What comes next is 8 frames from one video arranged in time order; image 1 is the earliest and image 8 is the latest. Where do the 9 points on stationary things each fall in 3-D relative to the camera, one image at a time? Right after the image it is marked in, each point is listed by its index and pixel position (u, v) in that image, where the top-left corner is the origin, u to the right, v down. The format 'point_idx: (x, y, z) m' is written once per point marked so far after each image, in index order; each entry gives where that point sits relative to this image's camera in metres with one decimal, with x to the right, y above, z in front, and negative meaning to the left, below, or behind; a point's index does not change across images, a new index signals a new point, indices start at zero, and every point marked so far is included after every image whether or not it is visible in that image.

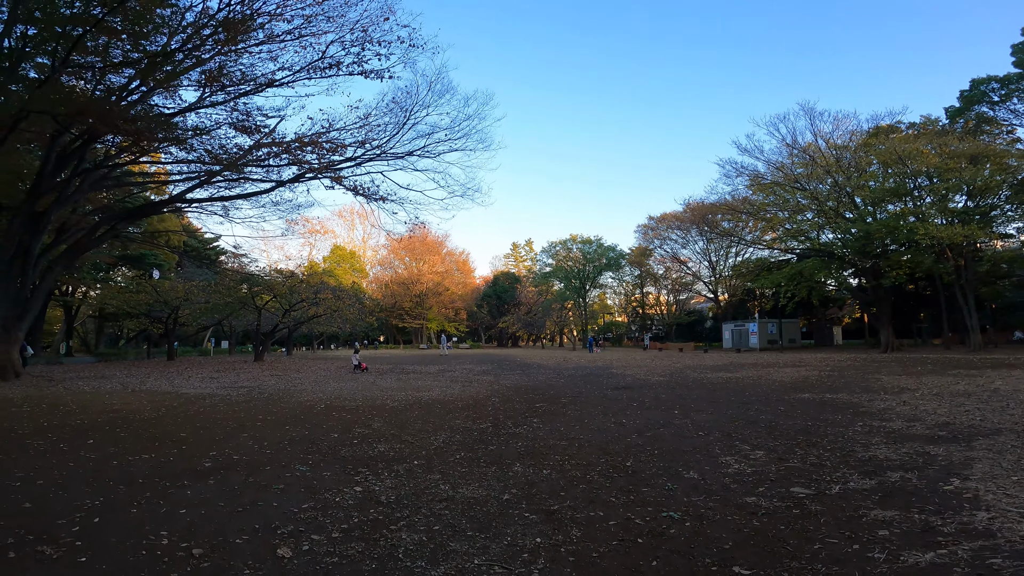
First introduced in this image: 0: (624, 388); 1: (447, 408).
0: (+2.5, -2.3, +13.6) m
1: (-1.0, -2.0, +10.0) m
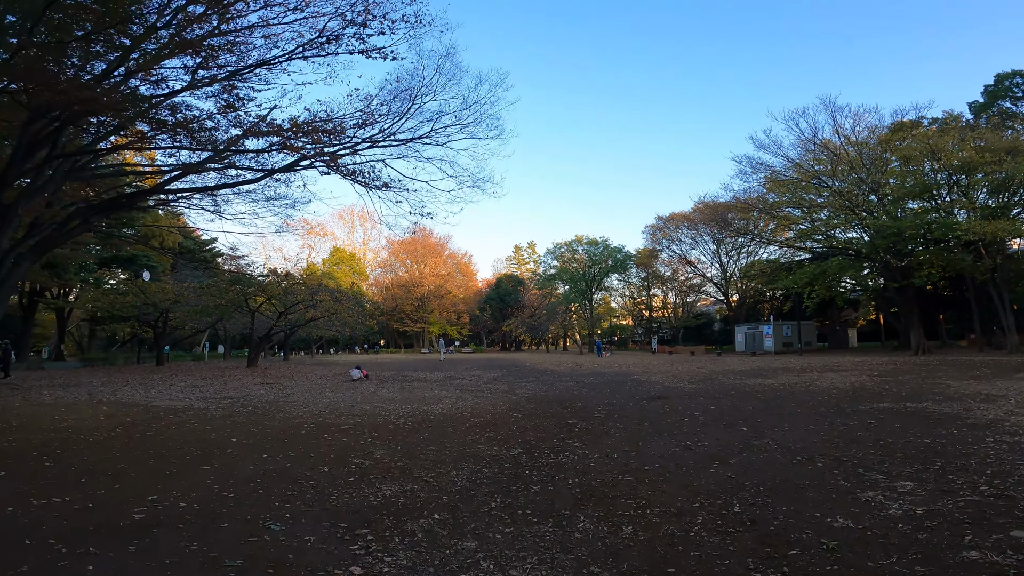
0: (+2.9, -2.2, +11.9) m
1: (-0.6, -1.9, +8.3) m
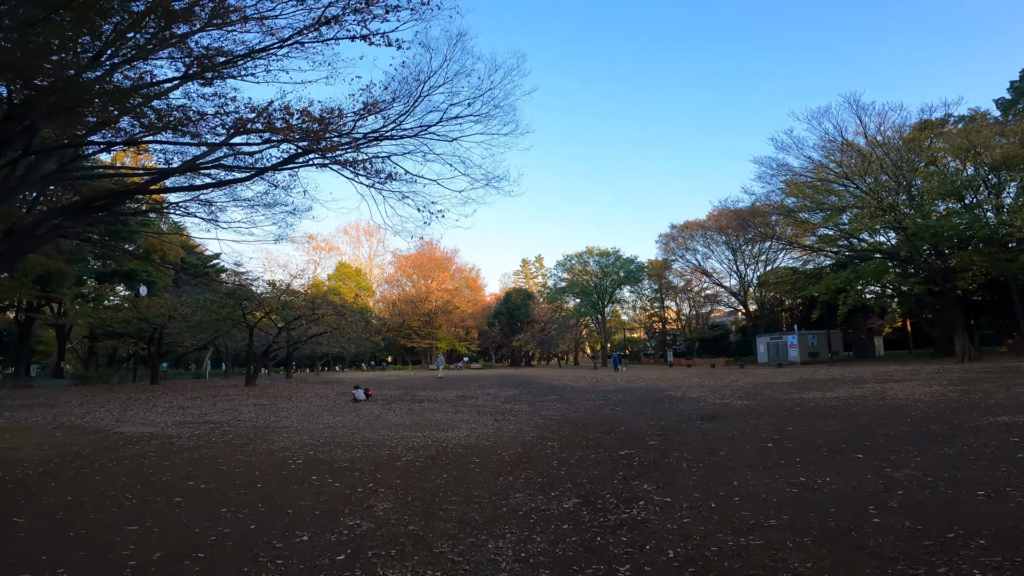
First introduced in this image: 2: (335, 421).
0: (+3.4, -2.2, +10.1) m
1: (-0.2, -1.9, +6.6) m
2: (-3.3, -2.5, +11.0) m
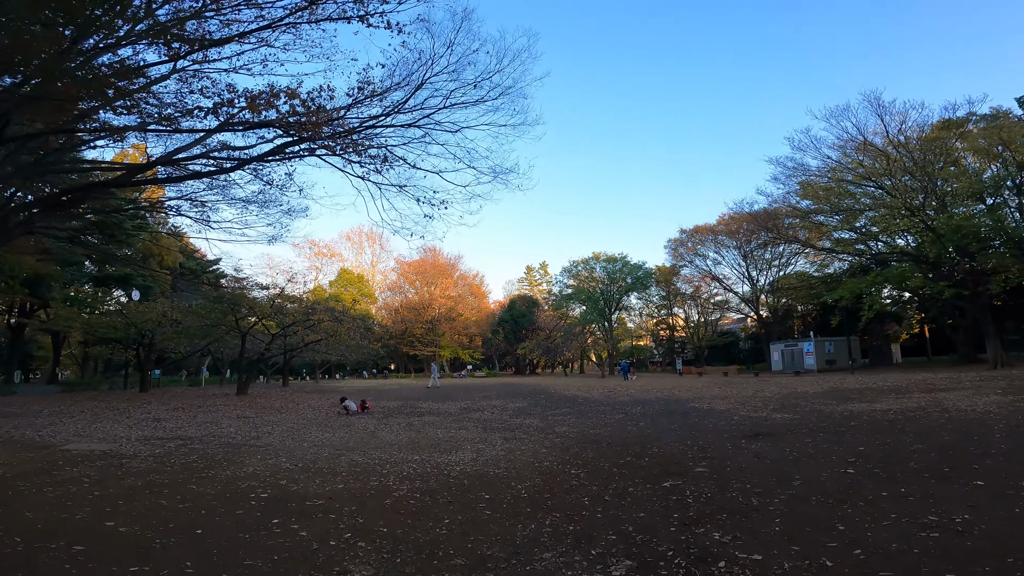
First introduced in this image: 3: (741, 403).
0: (+3.6, -2.2, +8.8) m
1: (0.0, -1.8, +5.2) m
2: (-3.1, -2.4, +9.7) m
3: (+5.7, -2.9, +14.8) m
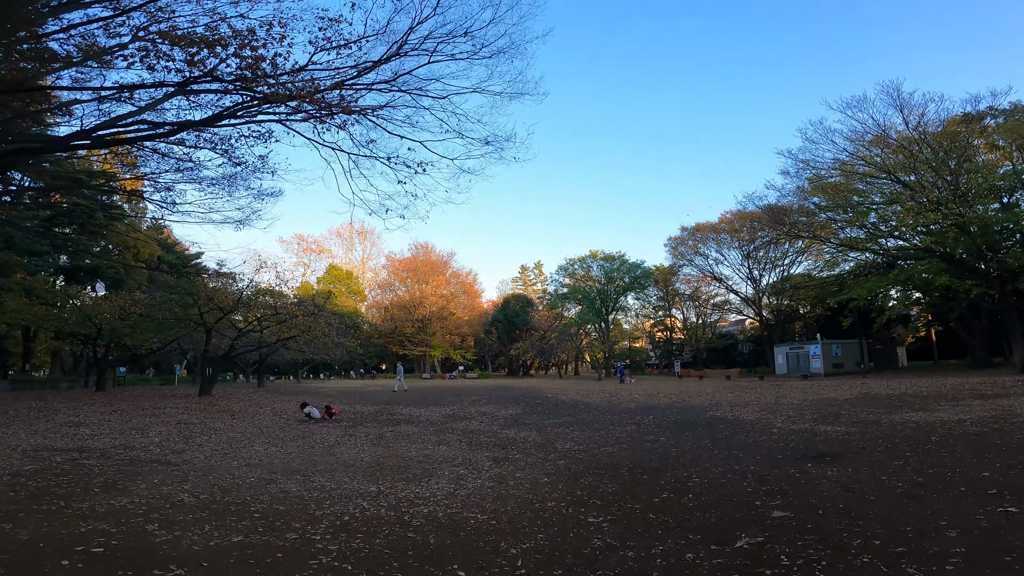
0: (+3.5, -1.9, +6.8) m
1: (-0.1, -1.6, +3.2) m
2: (-3.2, -2.1, +7.6) m
3: (+5.5, -2.7, +12.9) m
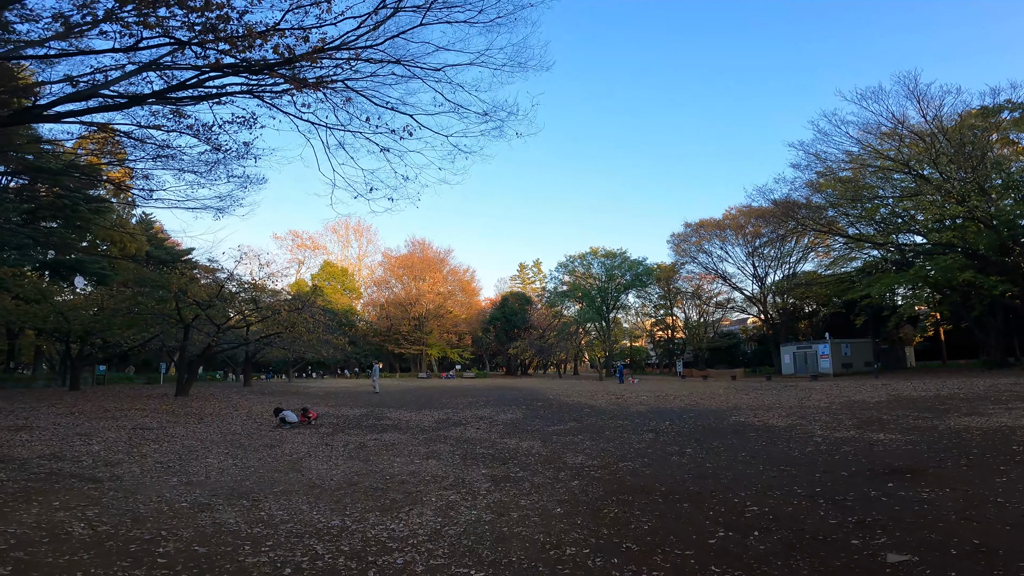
0: (+3.5, -1.7, +5.5) m
1: (0.0, -1.4, +1.9) m
2: (-3.1, -1.9, +6.3) m
3: (+5.5, -2.5, +11.6) m
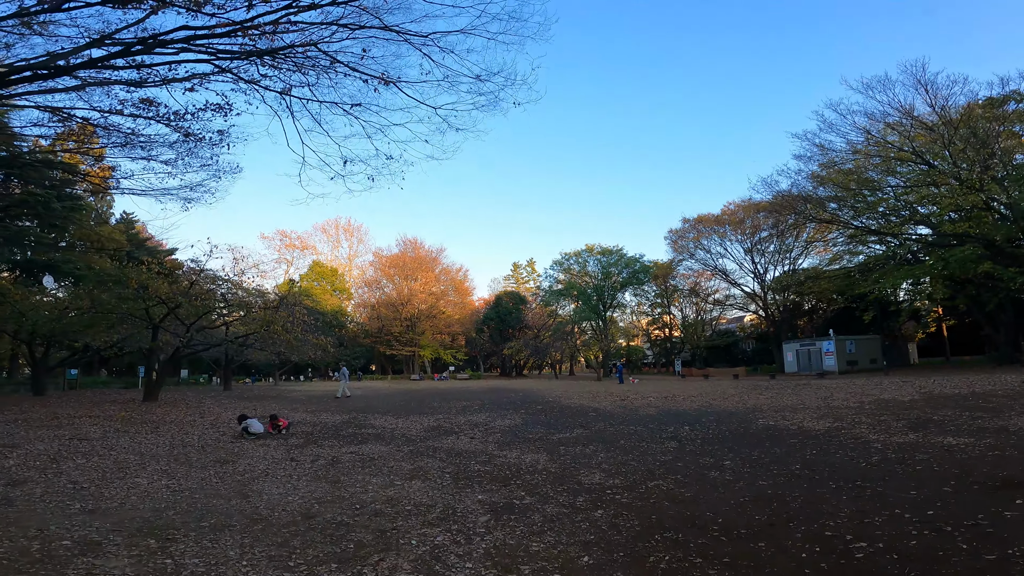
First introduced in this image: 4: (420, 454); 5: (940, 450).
0: (+3.6, -1.5, +4.2) m
1: (+0.1, -1.2, +0.6) m
2: (-3.1, -1.8, +5.0) m
3: (+5.5, -2.3, +10.4) m
4: (-1.1, -2.0, +7.4) m
5: (+4.6, -1.8, +6.5) m
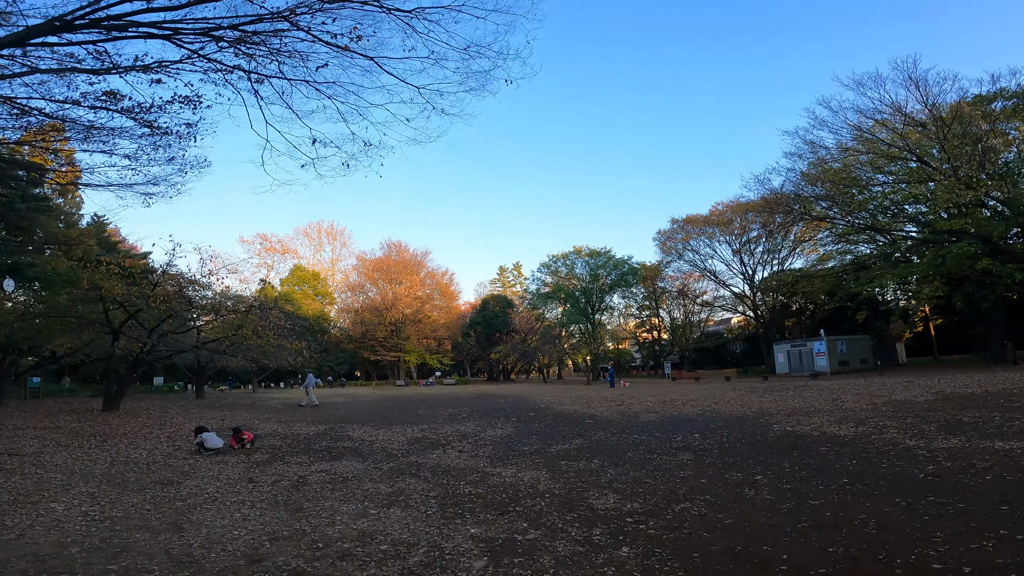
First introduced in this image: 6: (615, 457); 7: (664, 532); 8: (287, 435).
0: (+3.6, -1.4, +3.4) m
1: (+0.2, -1.0, -0.3) m
2: (-3.1, -1.7, +4.0) m
3: (+5.4, -2.1, +9.5) m
4: (-1.2, -2.0, +6.4) m
5: (+4.6, -1.6, +5.6) m
6: (+1.3, -2.0, +7.0) m
7: (+0.9, -1.5, +3.8) m
8: (-3.6, -2.4, +9.6) m
